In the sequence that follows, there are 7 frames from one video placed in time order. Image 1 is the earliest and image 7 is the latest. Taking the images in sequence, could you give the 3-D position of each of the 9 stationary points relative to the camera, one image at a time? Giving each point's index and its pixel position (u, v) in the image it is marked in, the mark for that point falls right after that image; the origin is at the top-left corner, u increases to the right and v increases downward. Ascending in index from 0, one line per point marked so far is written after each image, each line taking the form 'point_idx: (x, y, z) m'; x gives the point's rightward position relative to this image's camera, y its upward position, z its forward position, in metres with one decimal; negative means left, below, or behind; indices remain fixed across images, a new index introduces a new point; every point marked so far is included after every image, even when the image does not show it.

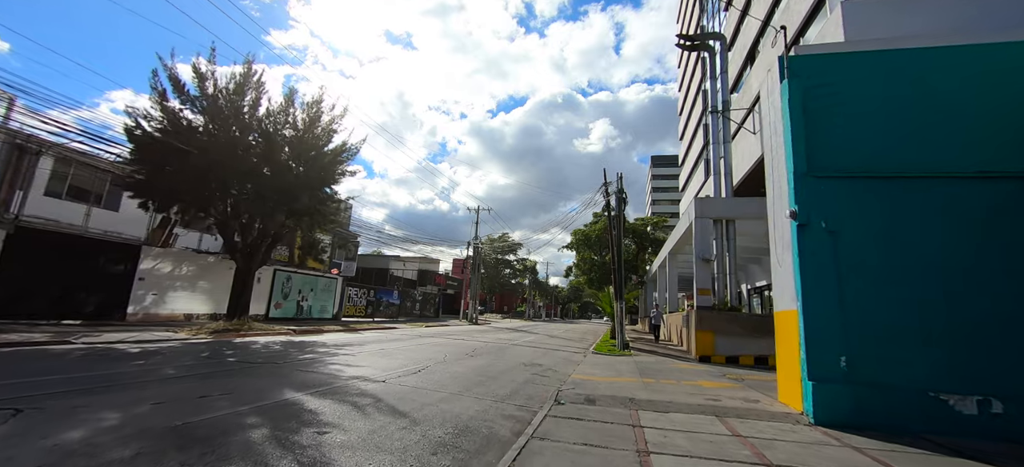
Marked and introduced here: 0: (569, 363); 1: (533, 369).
0: (+1.9, -4.4, +13.0) m
1: (+0.6, -3.9, +11.0) m
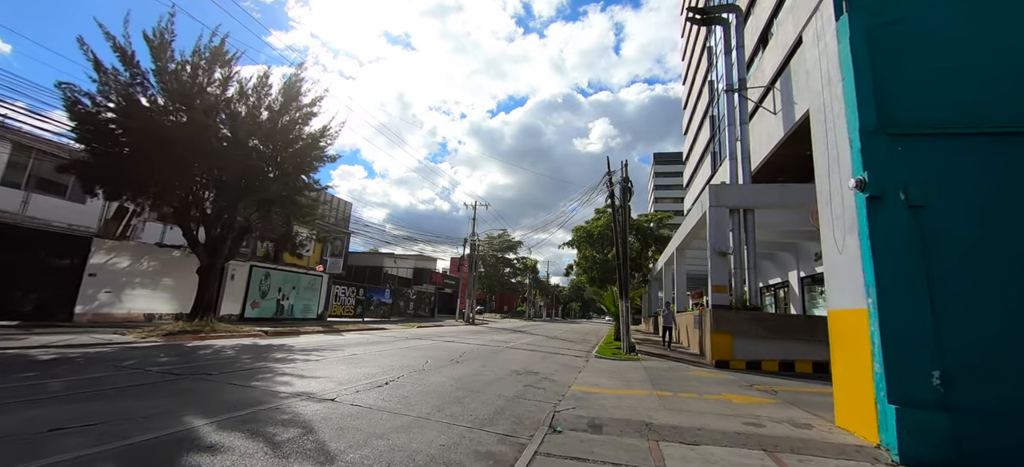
0: (+1.6, -4.0, +11.3) m
1: (+0.3, -3.5, +9.3) m
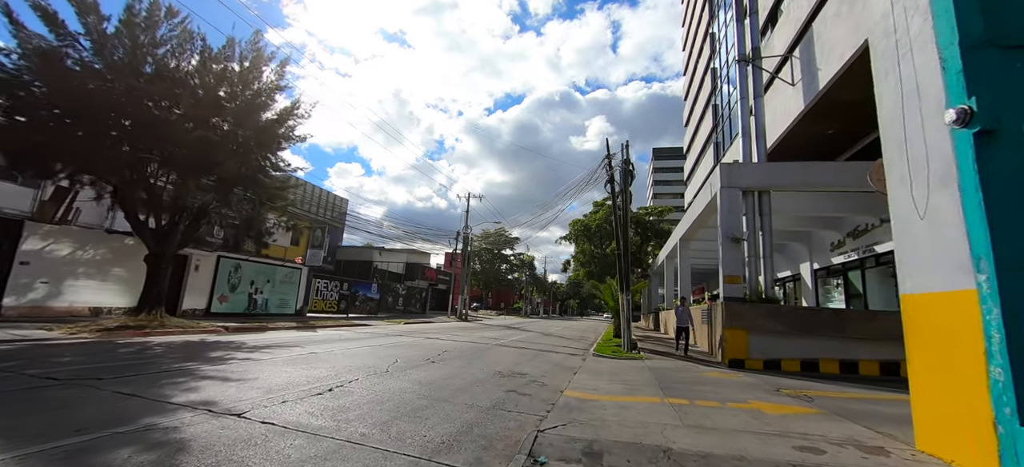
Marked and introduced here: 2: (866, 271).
0: (+1.2, -3.5, +9.8) m
1: (-0.1, -3.0, +7.8) m
2: (+14.3, -1.5, +15.5) m
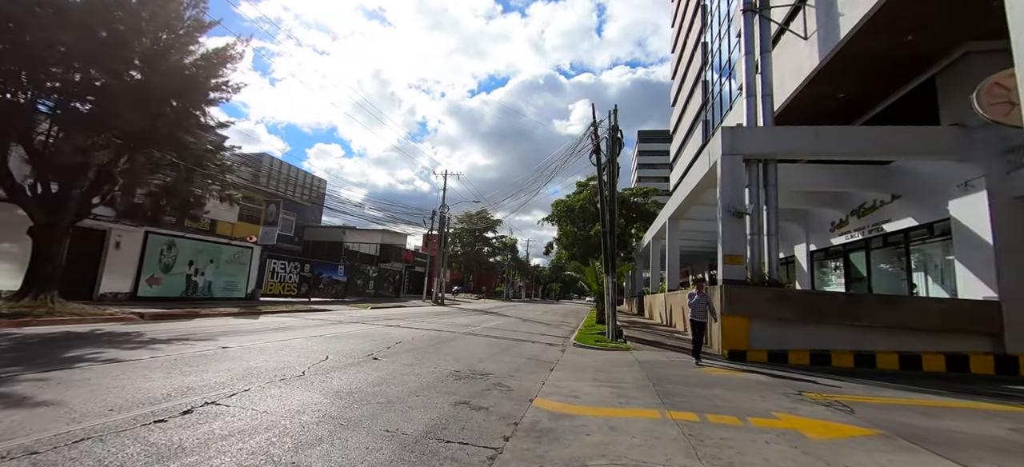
0: (+0.4, -2.8, +8.1) m
1: (-0.8, -2.4, +6.0) m
2: (+13.3, -0.7, +14.2) m
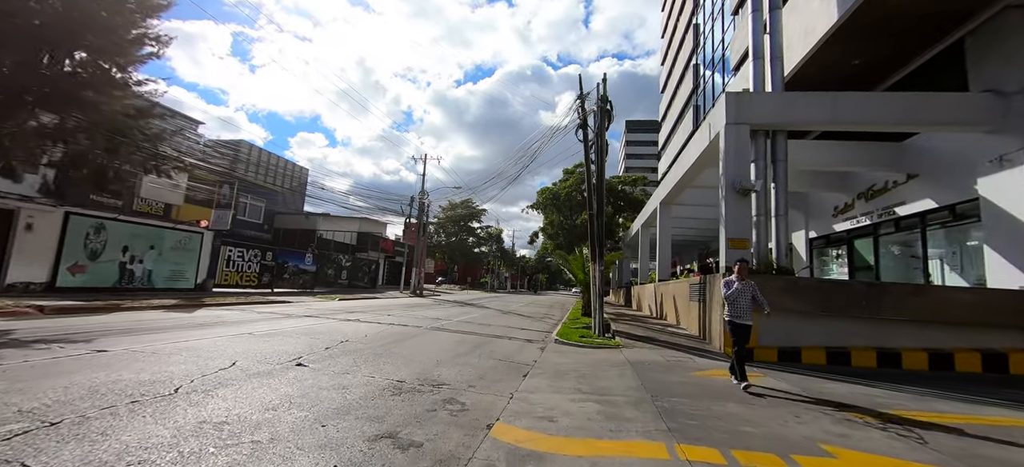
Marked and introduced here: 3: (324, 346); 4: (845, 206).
0: (-0.2, -2.4, +6.5) m
1: (-1.3, -2.0, +4.4) m
2: (+12.5, -0.2, +13.0) m
3: (-3.7, -2.2, +7.4) m
4: (+12.4, +1.0, +14.2) m
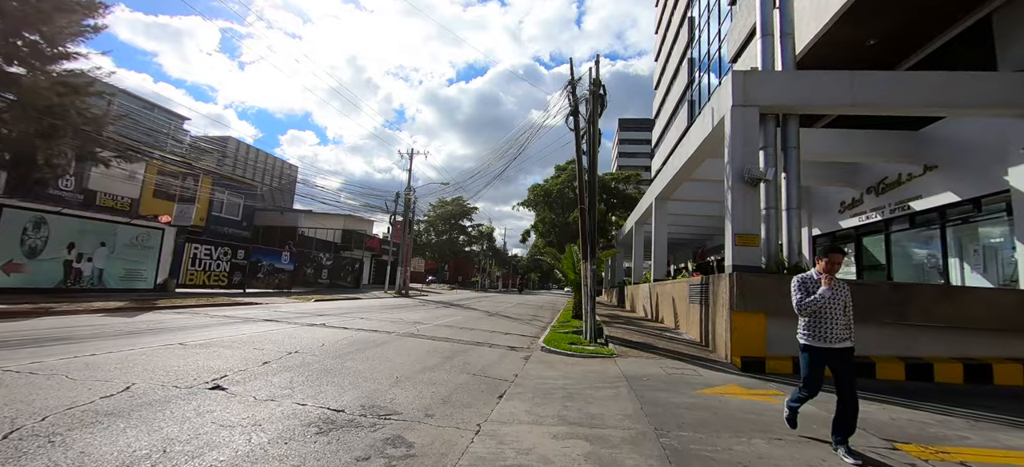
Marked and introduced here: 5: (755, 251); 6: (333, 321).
0: (-0.6, -2.3, +5.4) m
1: (-1.6, -1.9, +3.2) m
2: (+12.0, -0.1, +12.1) m
3: (-4.1, -2.1, +6.2) m
4: (+11.8, +1.1, +13.3) m
5: (+5.3, -0.4, +8.3) m
6: (-5.8, -2.8, +12.4) m
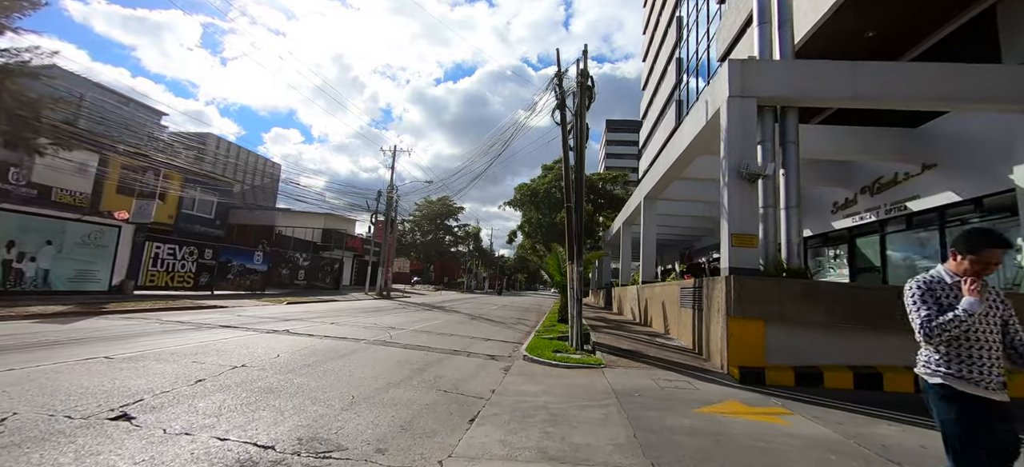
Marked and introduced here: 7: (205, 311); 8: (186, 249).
0: (-0.9, -2.2, +4.6) m
1: (-1.9, -1.8, +2.4) m
2: (+11.5, -0.1, +11.8) m
3: (-4.4, -2.0, +5.3) m
4: (+11.3, +1.1, +12.9) m
5: (+4.9, -0.4, +7.7) m
6: (-6.3, -2.8, +11.5) m
7: (-11.4, -2.9, +14.2) m
8: (-16.4, -0.8, +19.2) m
